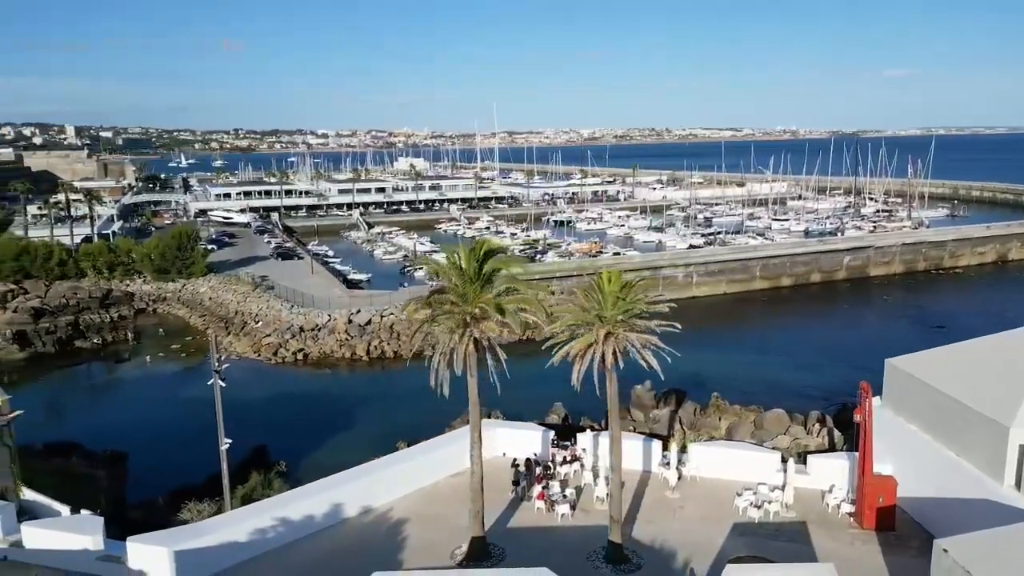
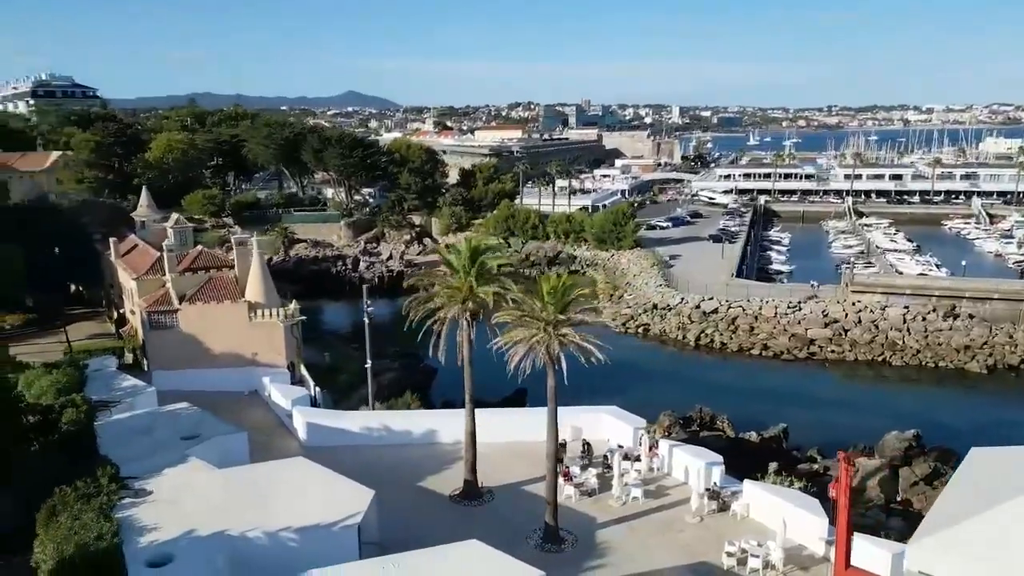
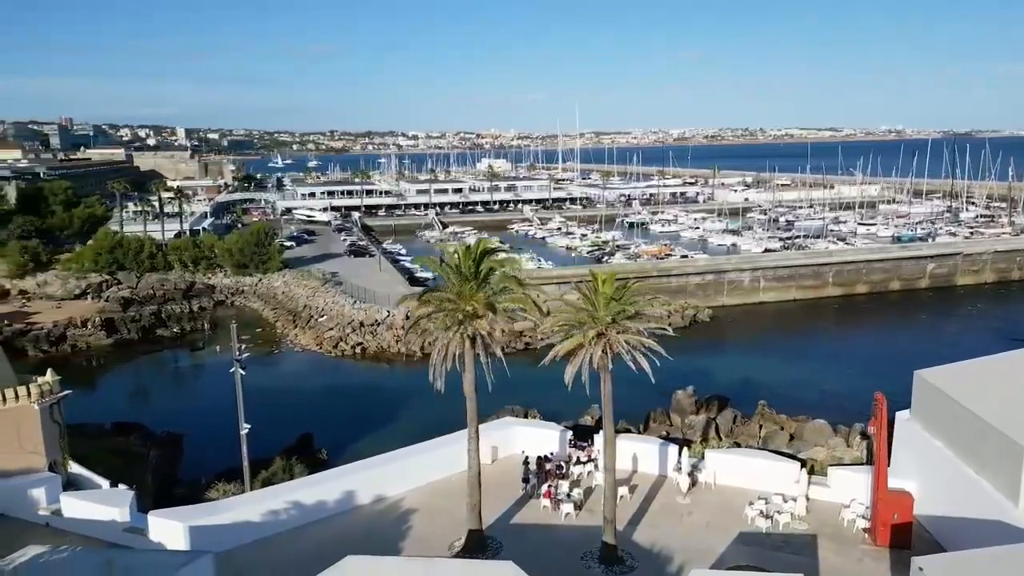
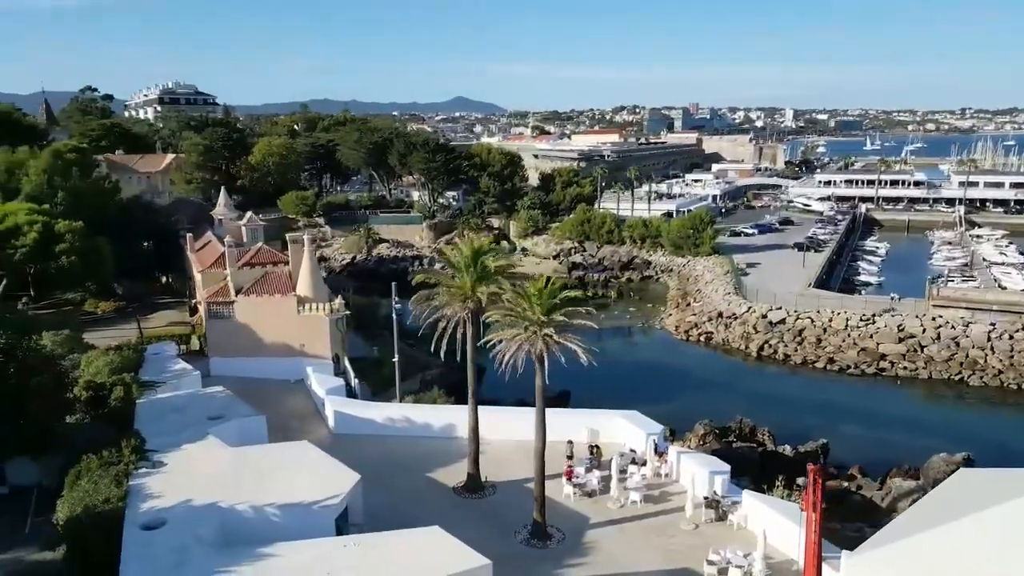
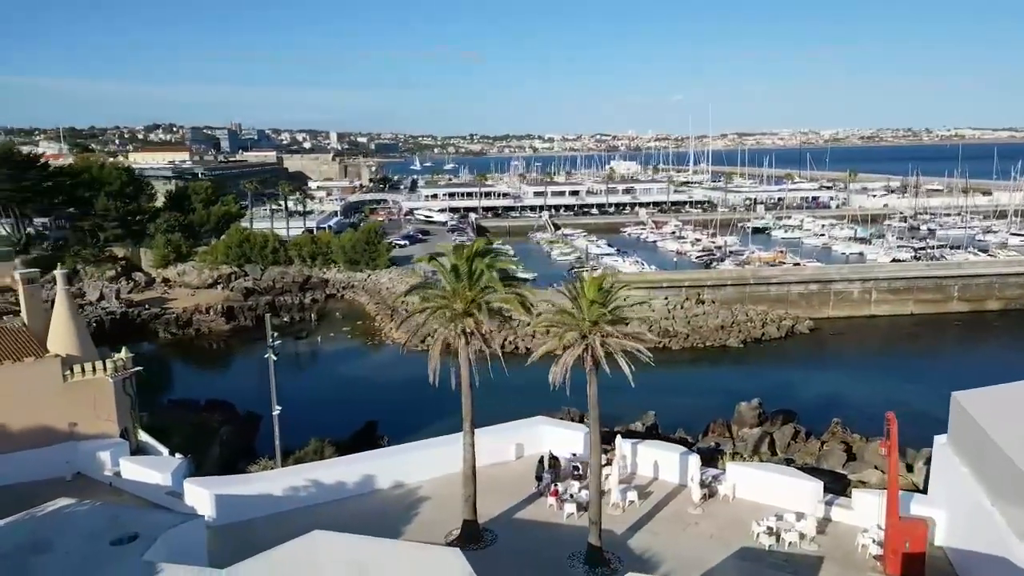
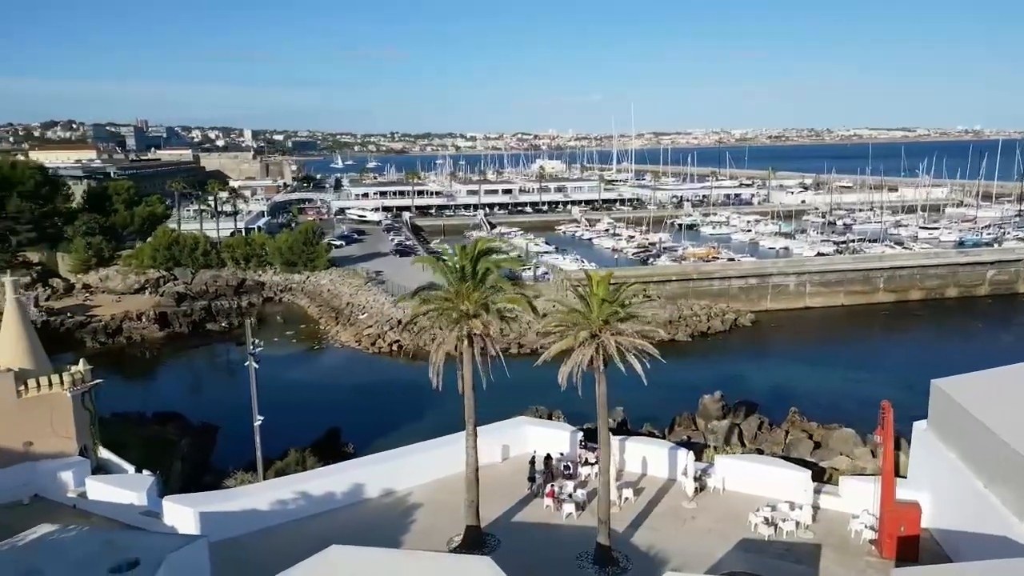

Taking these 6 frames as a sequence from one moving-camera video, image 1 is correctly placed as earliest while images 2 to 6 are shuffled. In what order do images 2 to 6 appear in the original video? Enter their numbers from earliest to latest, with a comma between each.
3, 6, 5, 2, 4
